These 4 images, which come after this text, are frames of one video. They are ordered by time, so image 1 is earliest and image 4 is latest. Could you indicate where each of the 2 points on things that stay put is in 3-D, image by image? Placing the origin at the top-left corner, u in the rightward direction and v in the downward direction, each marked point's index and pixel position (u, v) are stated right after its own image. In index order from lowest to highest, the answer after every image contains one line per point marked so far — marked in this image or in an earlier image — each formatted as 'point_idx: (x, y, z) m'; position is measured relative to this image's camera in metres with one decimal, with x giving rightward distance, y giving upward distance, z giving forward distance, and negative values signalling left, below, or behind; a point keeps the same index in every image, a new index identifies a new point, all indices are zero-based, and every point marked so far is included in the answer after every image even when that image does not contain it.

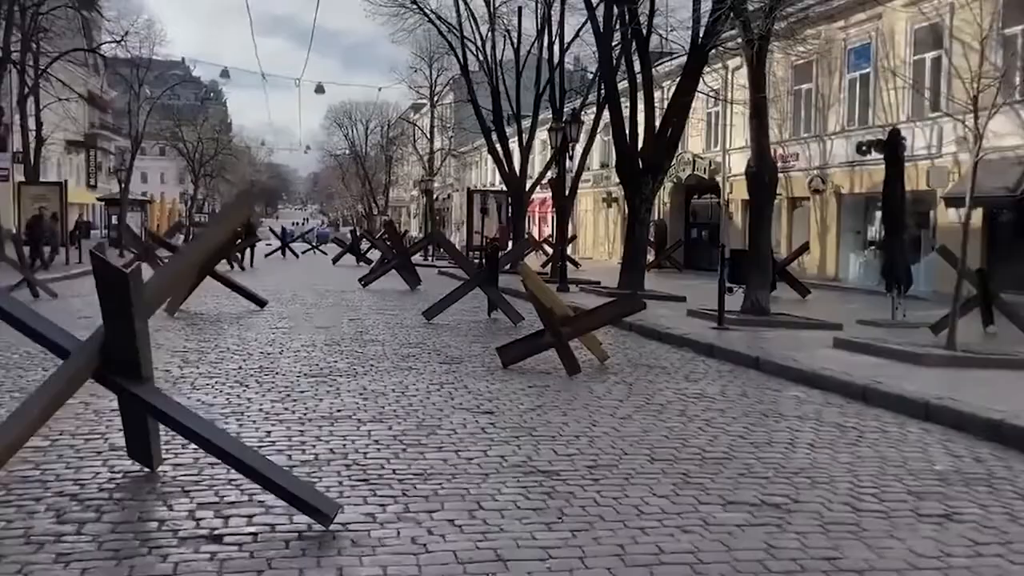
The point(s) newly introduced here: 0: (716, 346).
0: (+2.8, -0.8, +13.5) m
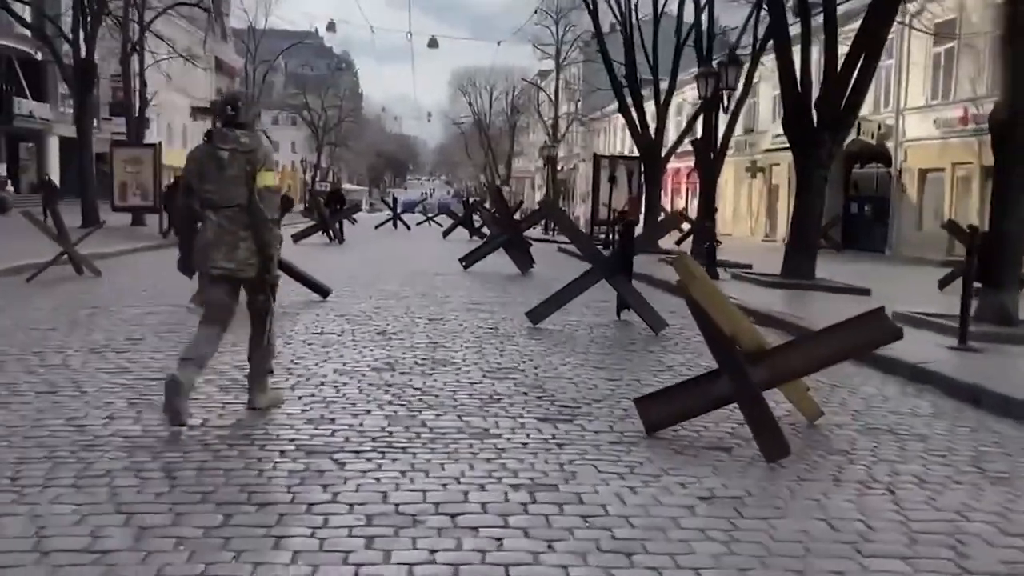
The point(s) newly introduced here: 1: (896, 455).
0: (+4.1, -0.9, +8.4) m
1: (+2.6, -1.1, +6.5) m
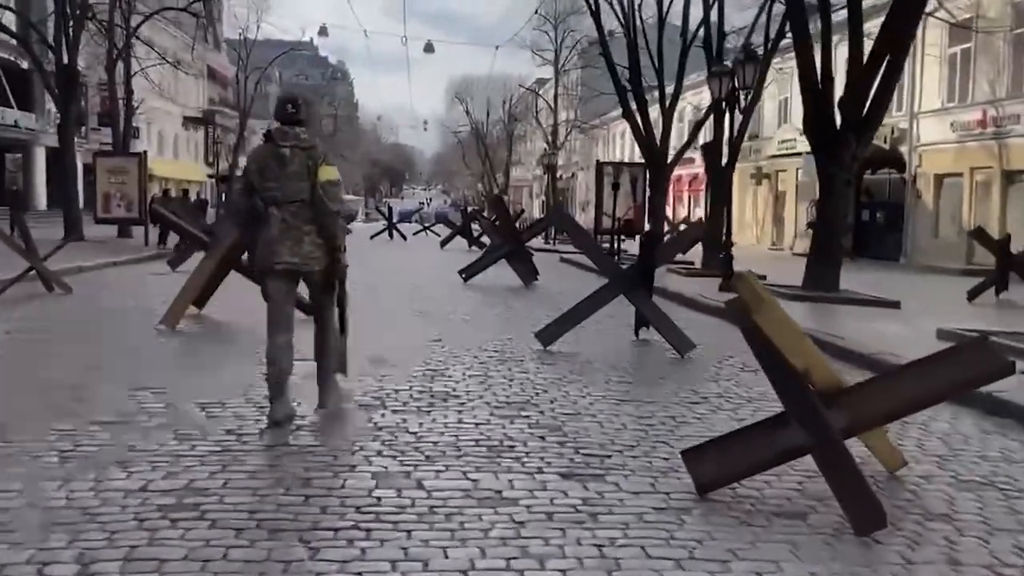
0: (+4.2, -1.0, +7.1) m
1: (+2.7, -1.2, +5.2) m
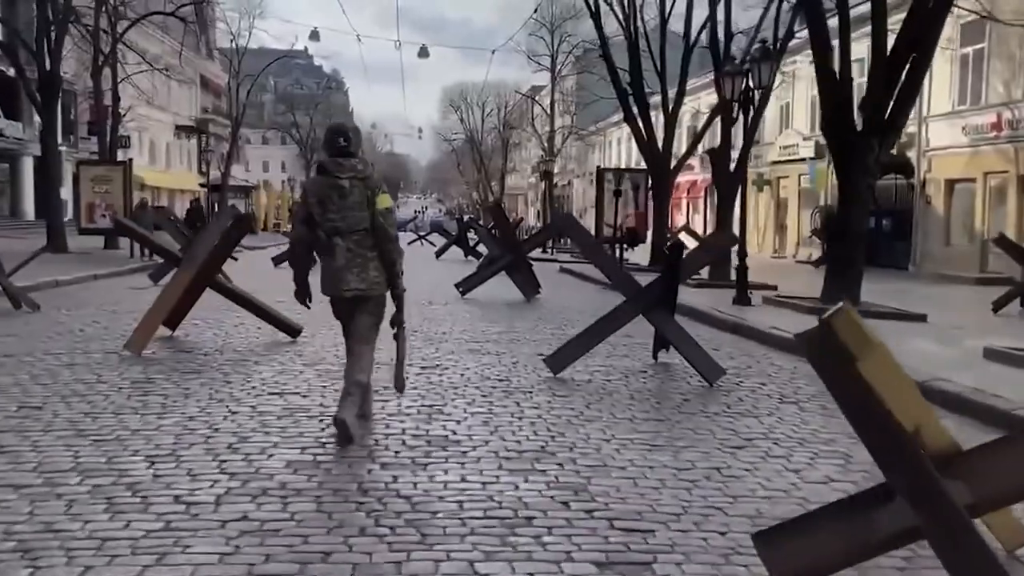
0: (+4.3, -1.2, +5.8) m
1: (+2.8, -1.4, +4.0) m
